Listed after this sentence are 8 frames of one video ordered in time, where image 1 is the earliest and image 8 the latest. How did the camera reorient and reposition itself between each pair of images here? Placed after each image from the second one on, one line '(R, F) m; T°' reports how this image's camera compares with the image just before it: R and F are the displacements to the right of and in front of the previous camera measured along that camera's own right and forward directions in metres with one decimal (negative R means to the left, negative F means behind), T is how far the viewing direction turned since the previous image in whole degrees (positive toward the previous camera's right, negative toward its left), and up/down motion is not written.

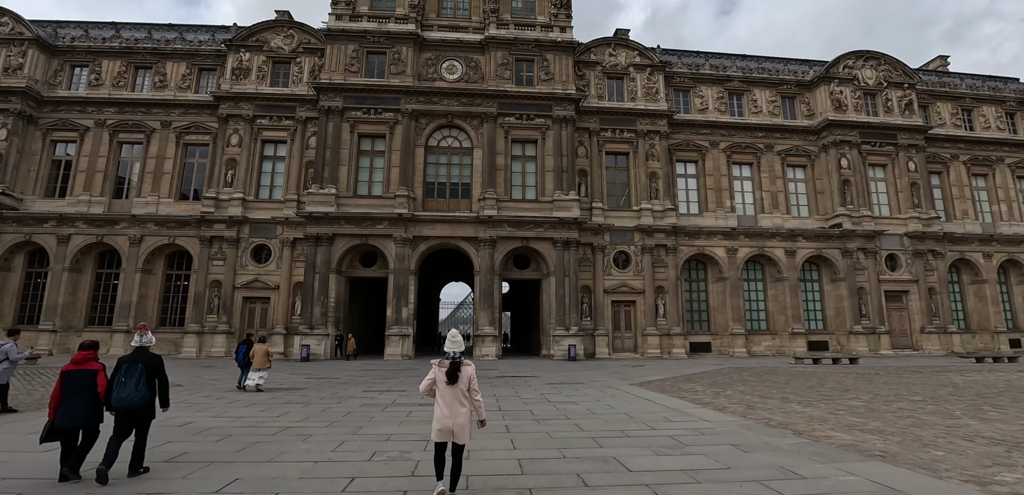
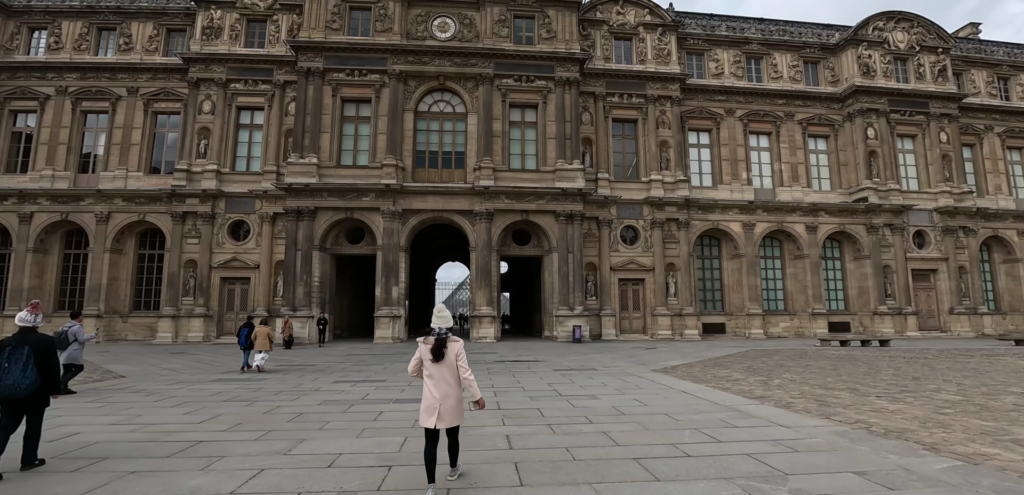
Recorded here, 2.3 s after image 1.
(0.0, +2.2) m; 0°
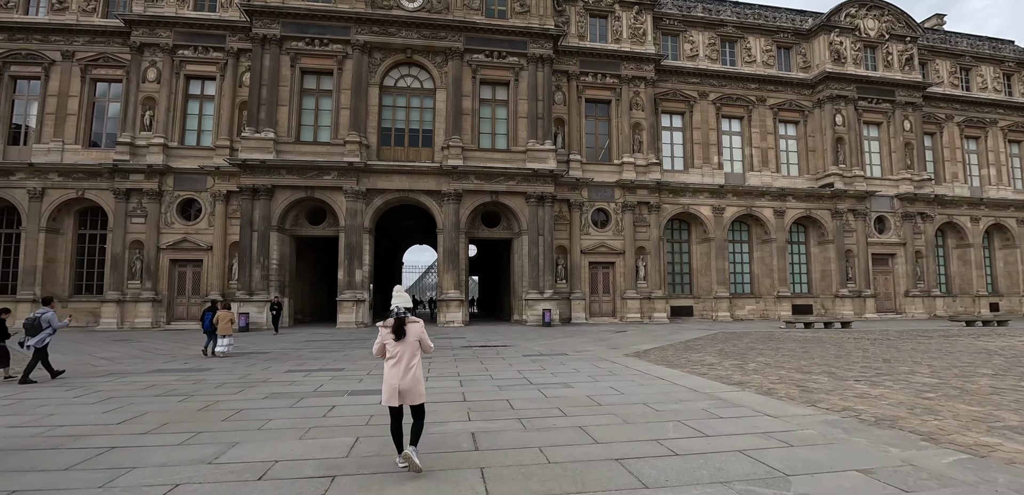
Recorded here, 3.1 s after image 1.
(0.0, +0.6) m; +4°
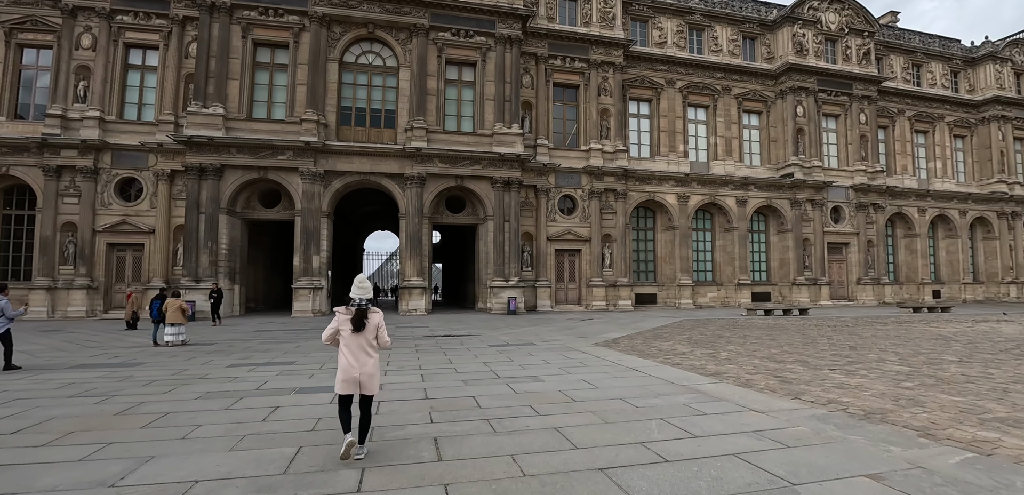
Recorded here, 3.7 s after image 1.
(0.0, +0.6) m; +4°
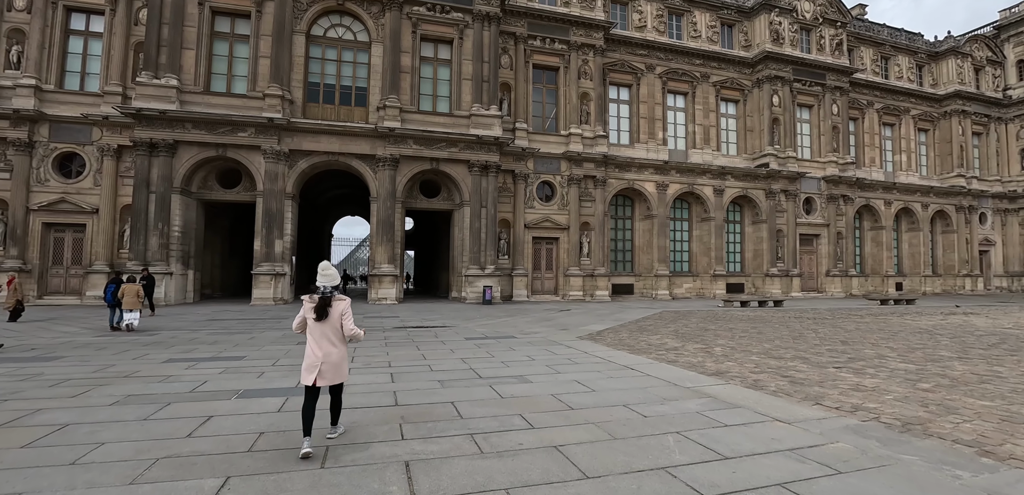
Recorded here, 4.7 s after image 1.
(-0.2, +0.8) m; +3°
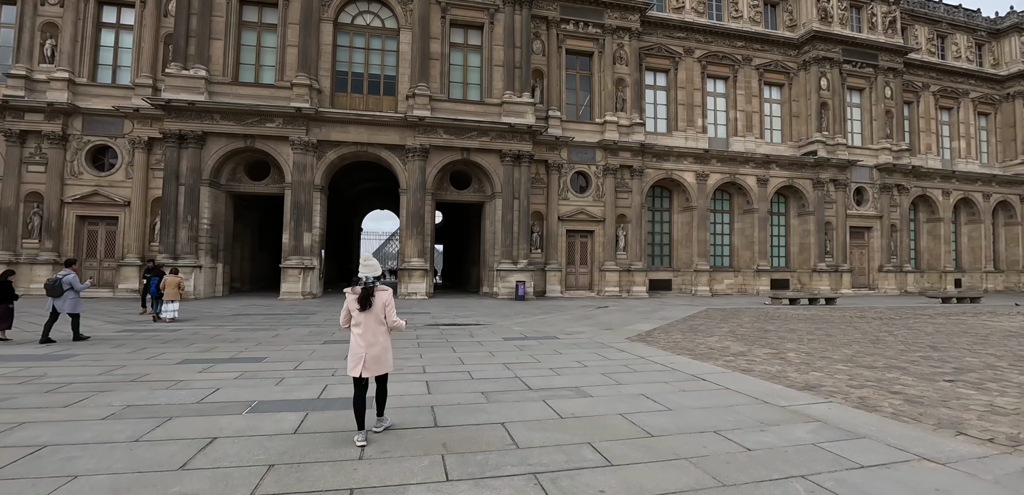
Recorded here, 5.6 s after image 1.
(-0.3, +0.9) m; -3°
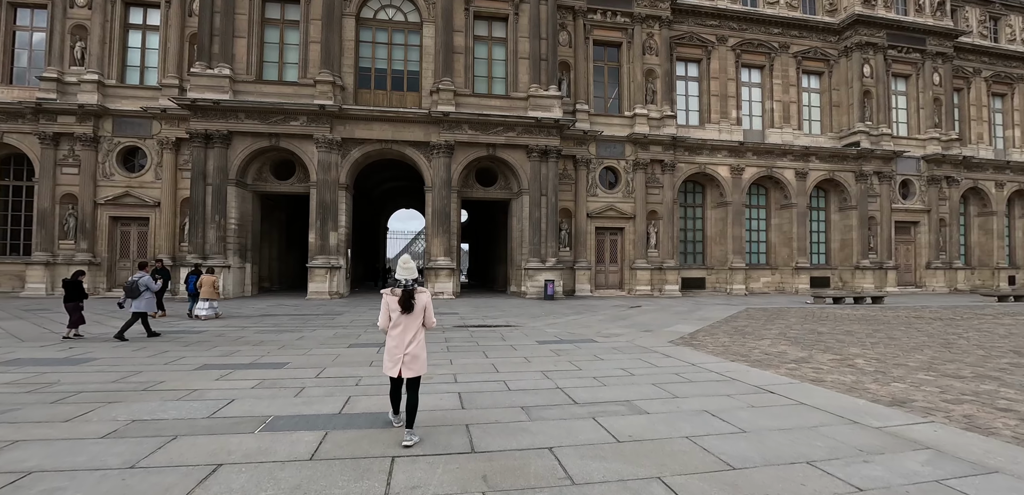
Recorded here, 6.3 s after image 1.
(-0.2, +0.6) m; -3°
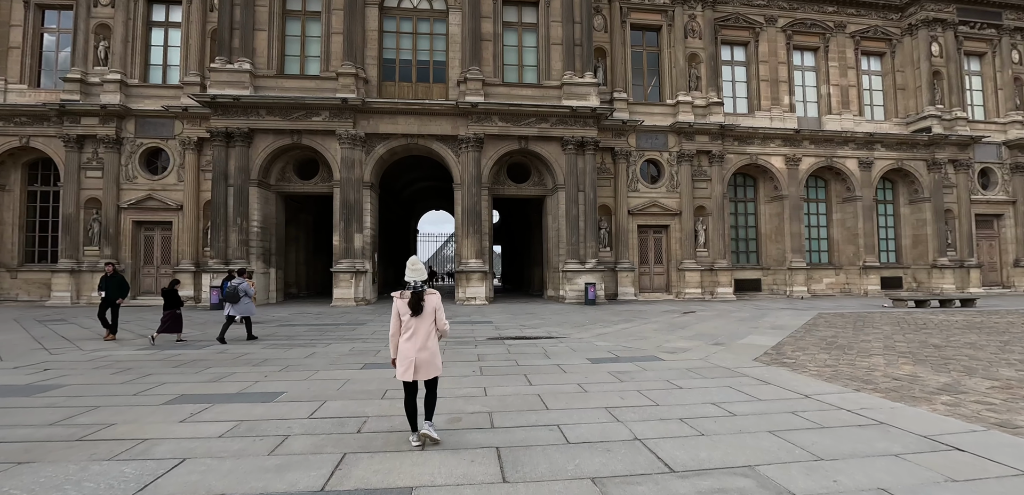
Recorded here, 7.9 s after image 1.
(-0.2, +1.5) m; -4°
